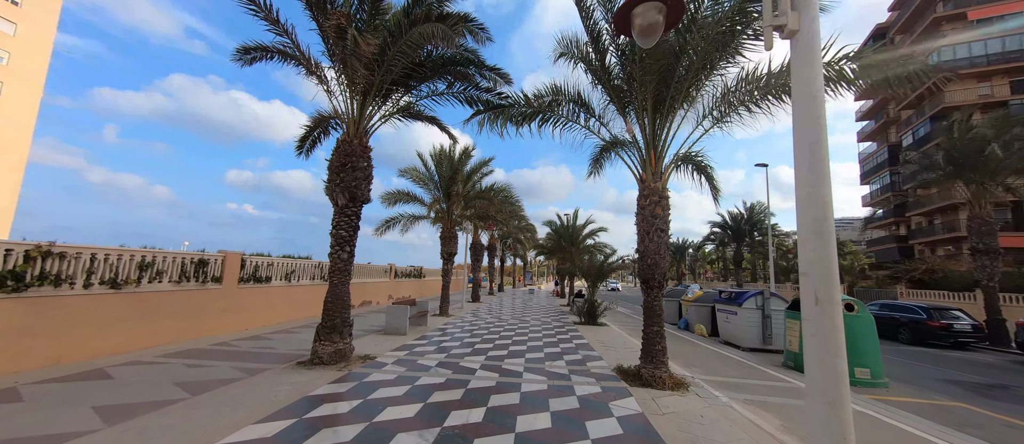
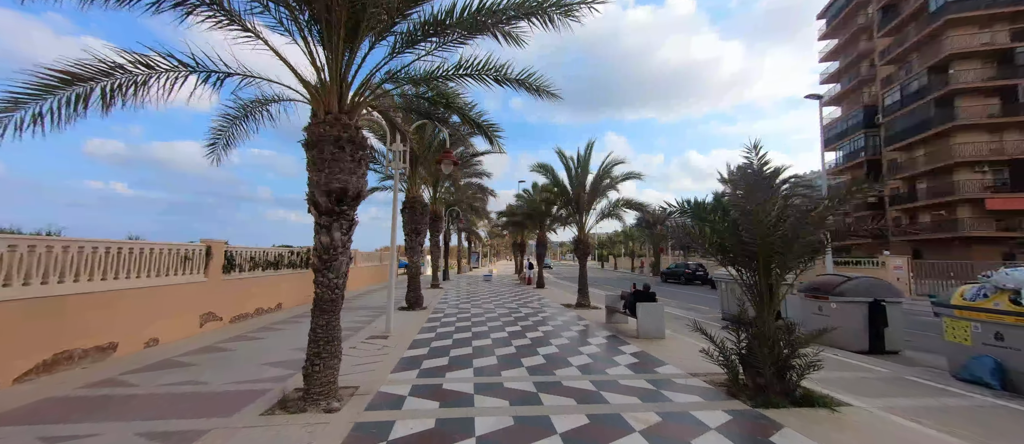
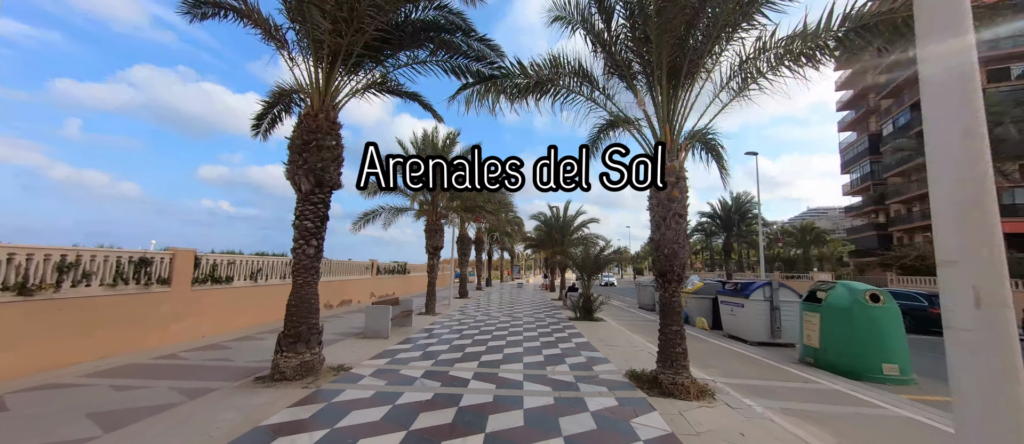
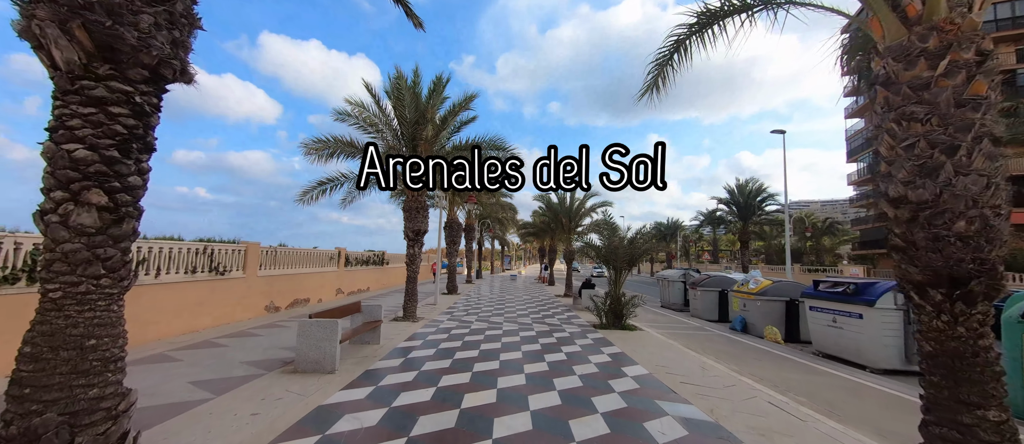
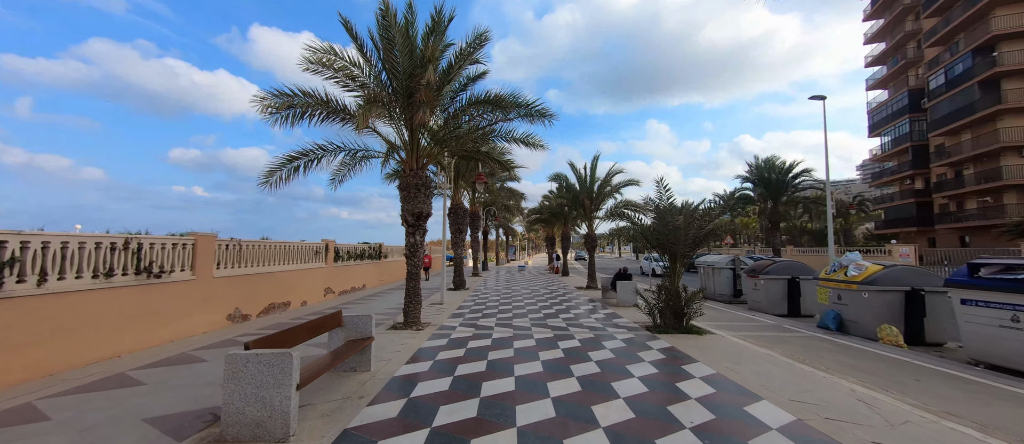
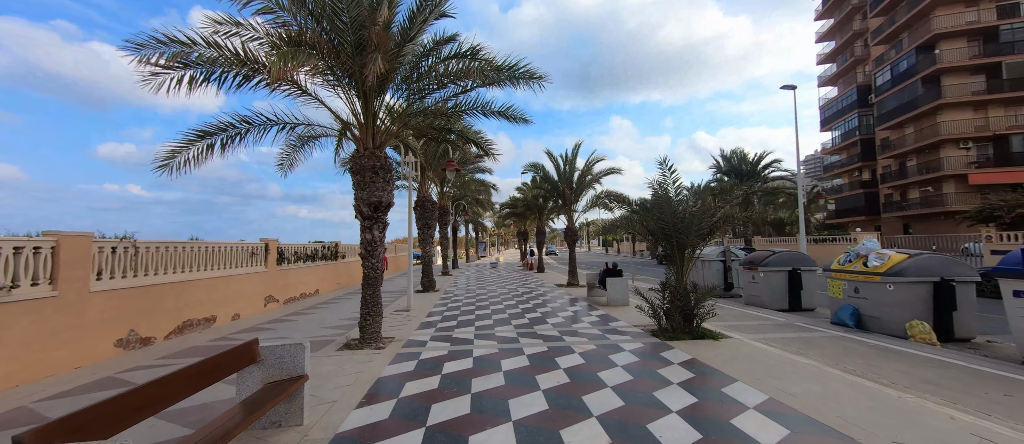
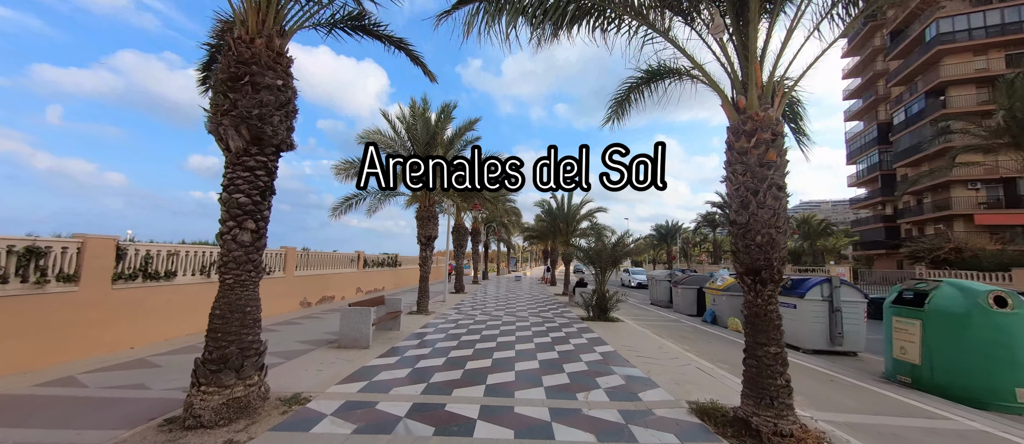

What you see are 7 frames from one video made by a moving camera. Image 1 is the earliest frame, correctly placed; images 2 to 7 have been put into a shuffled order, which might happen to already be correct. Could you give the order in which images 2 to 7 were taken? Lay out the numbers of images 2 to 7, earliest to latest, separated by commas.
3, 7, 4, 5, 6, 2
